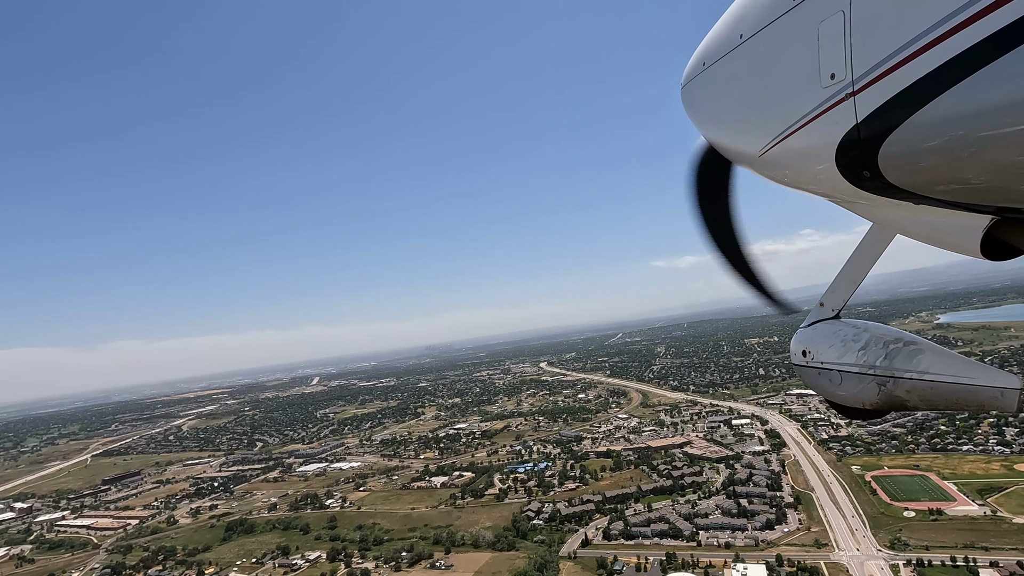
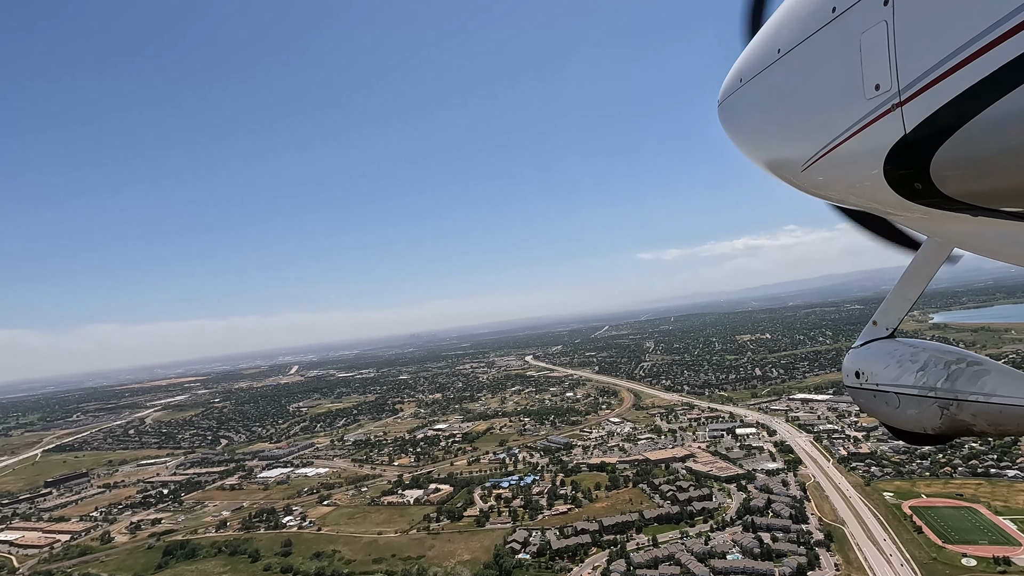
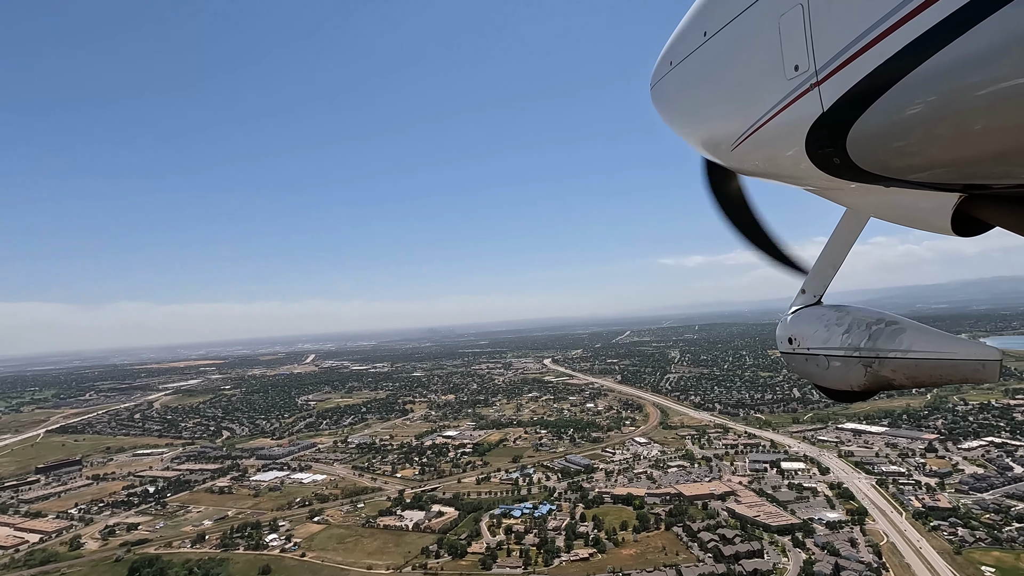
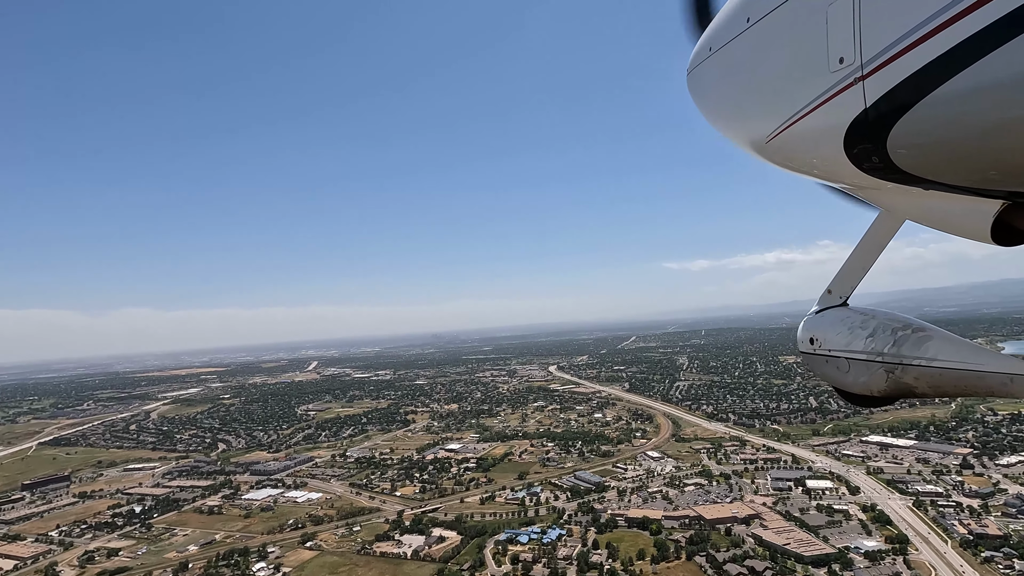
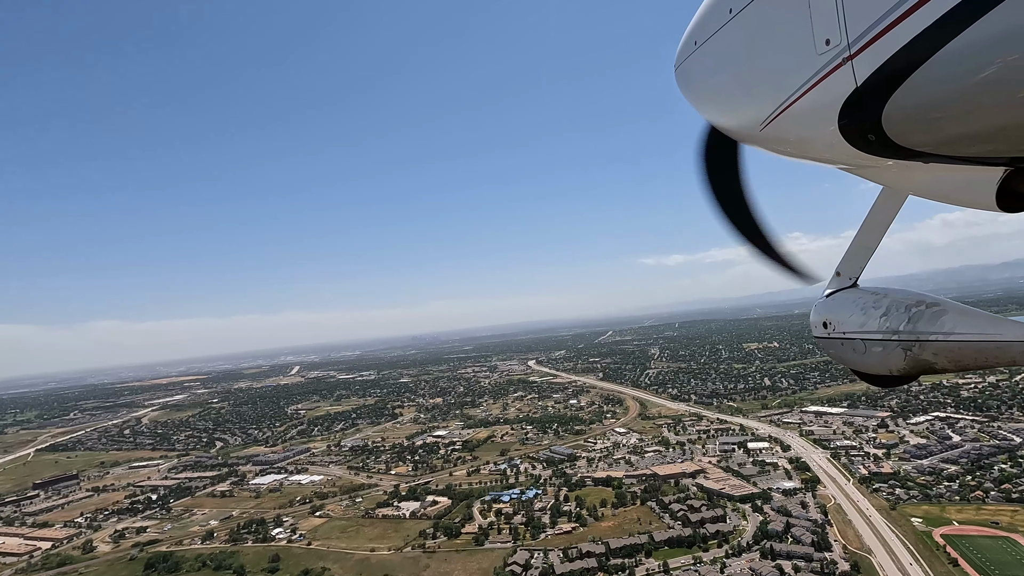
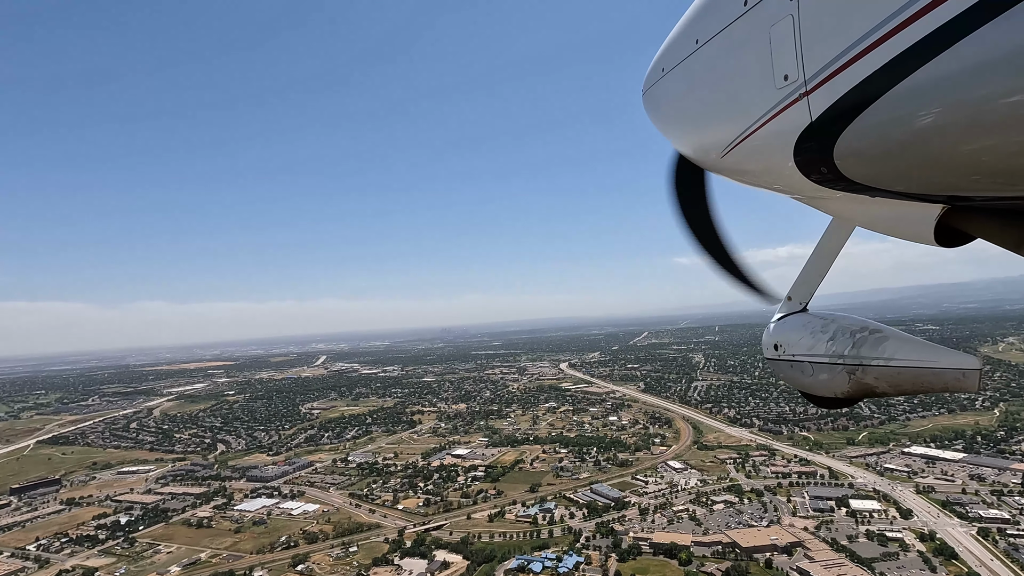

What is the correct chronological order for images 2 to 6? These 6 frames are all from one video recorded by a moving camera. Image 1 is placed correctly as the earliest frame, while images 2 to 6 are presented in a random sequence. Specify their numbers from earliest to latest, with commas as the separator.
2, 5, 3, 4, 6
